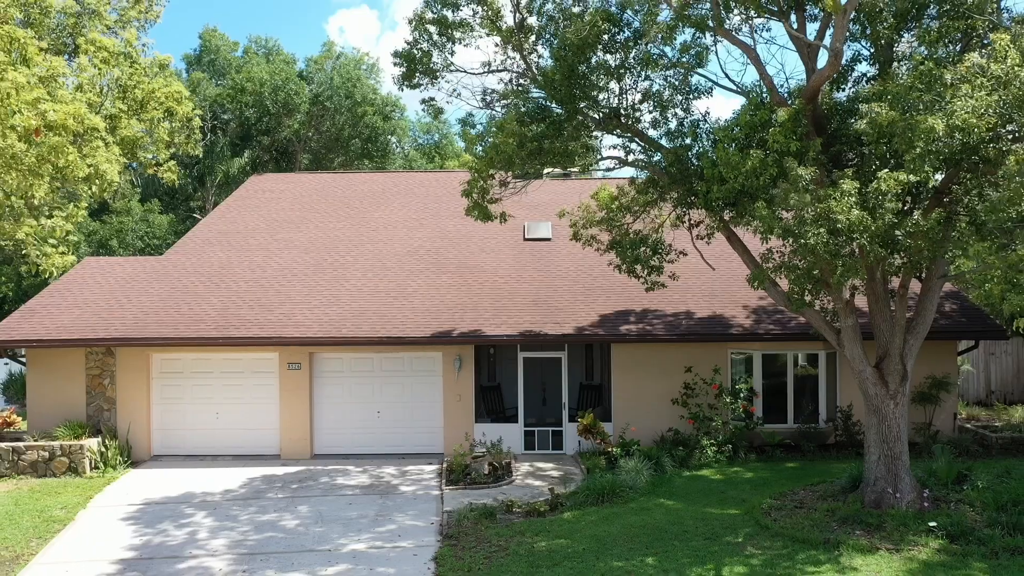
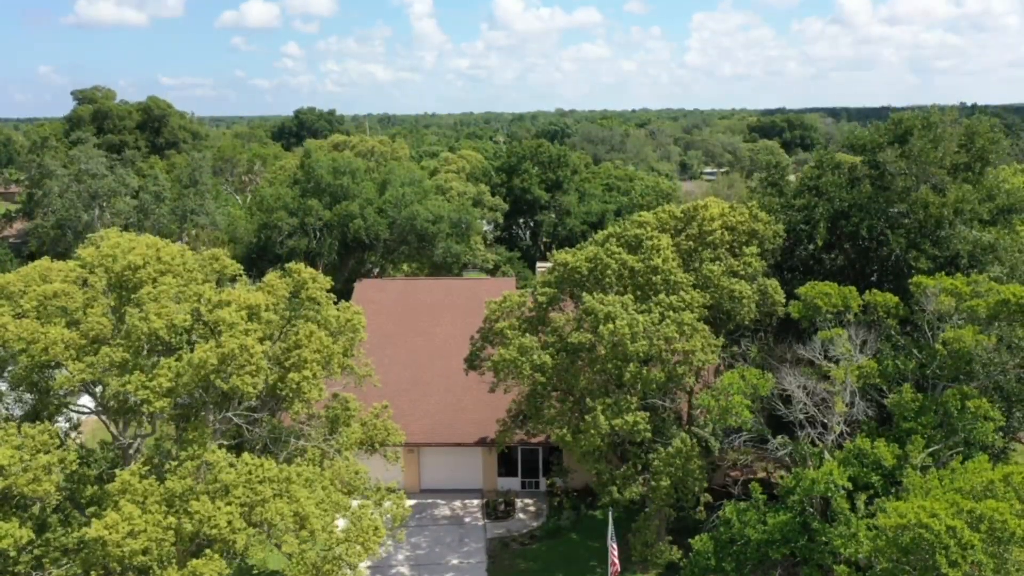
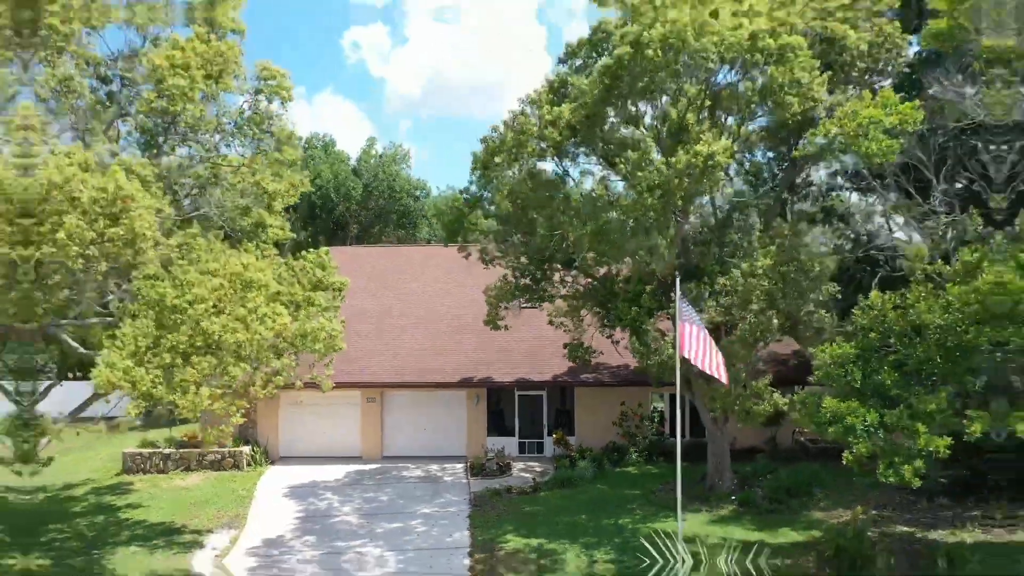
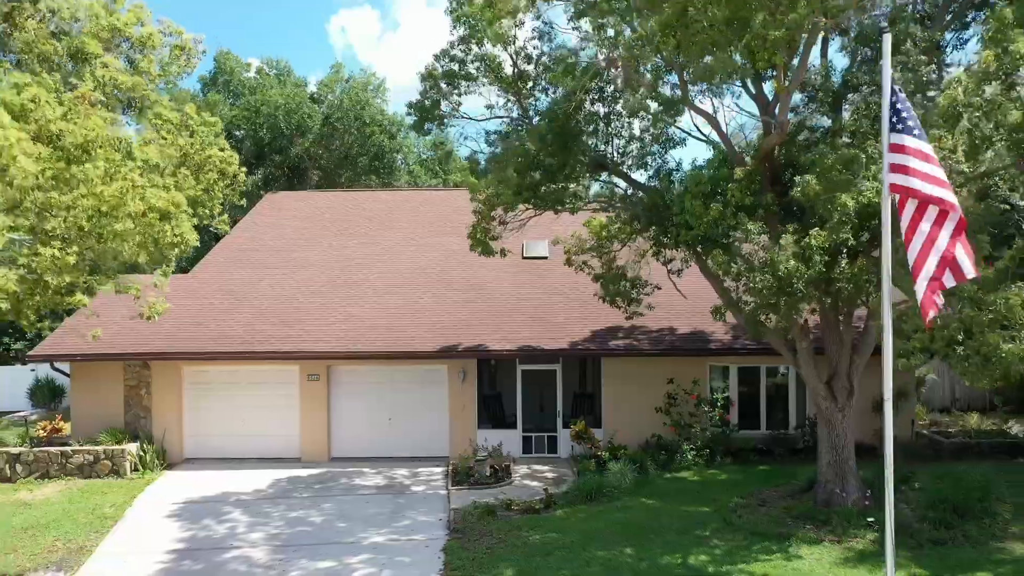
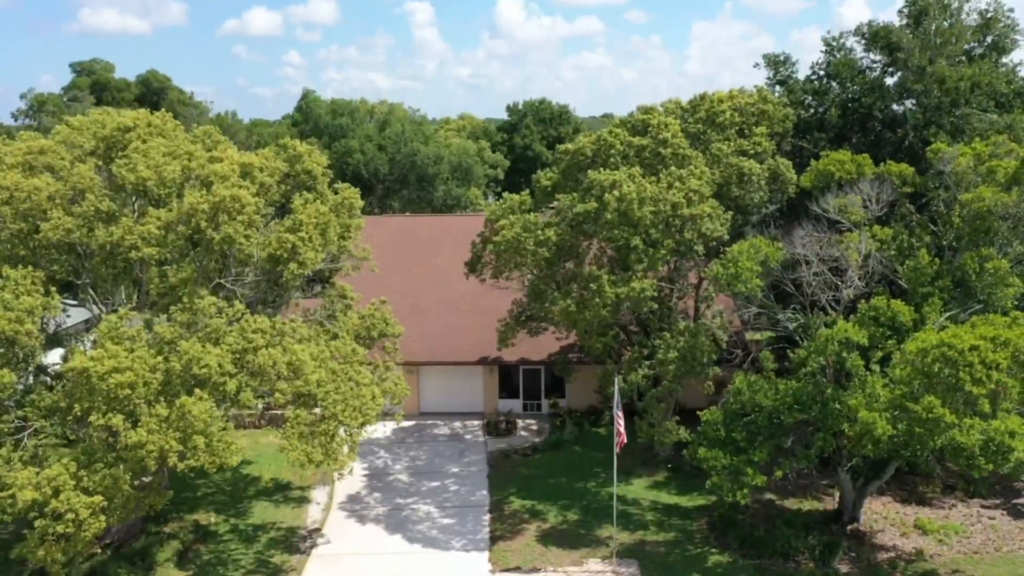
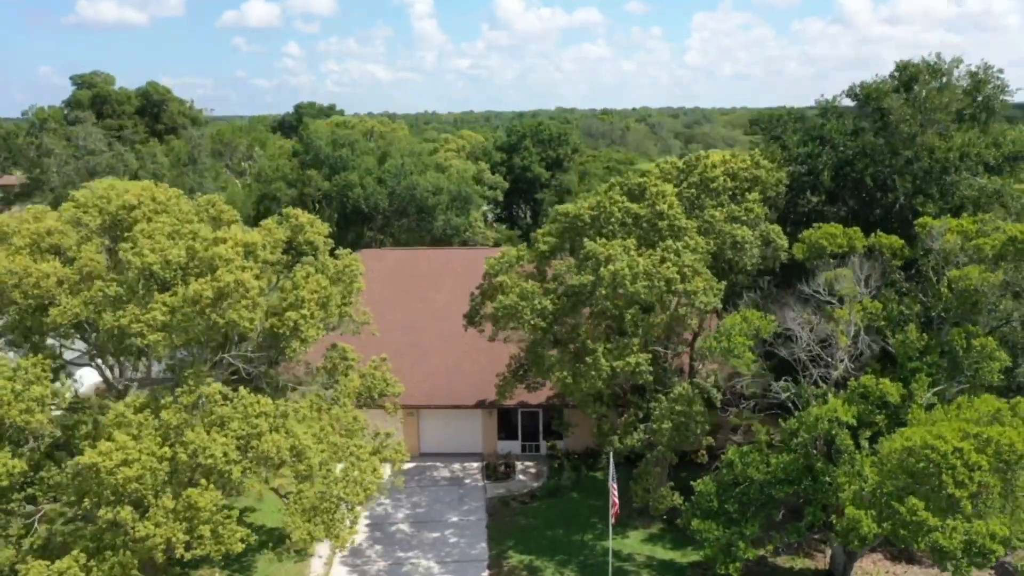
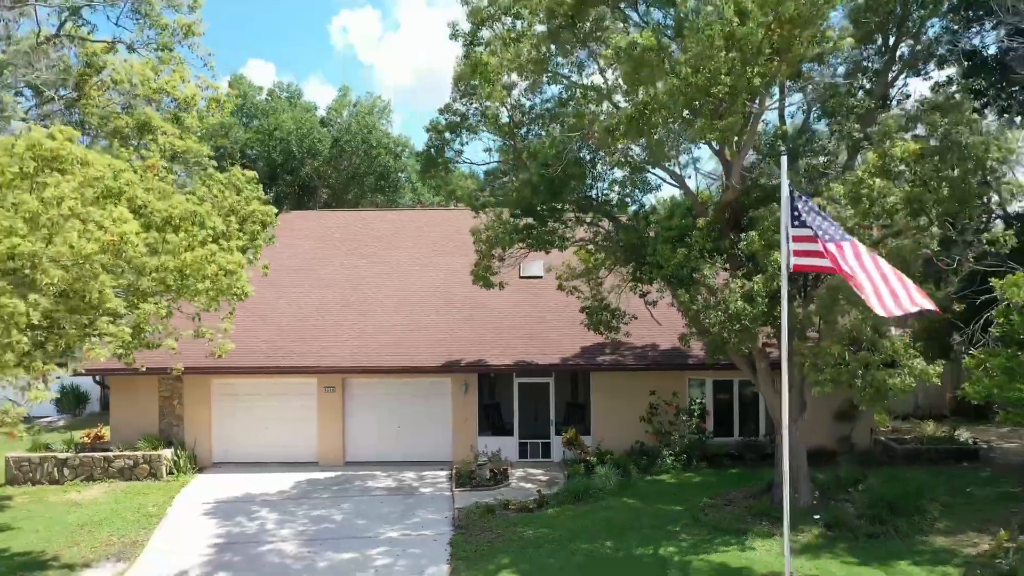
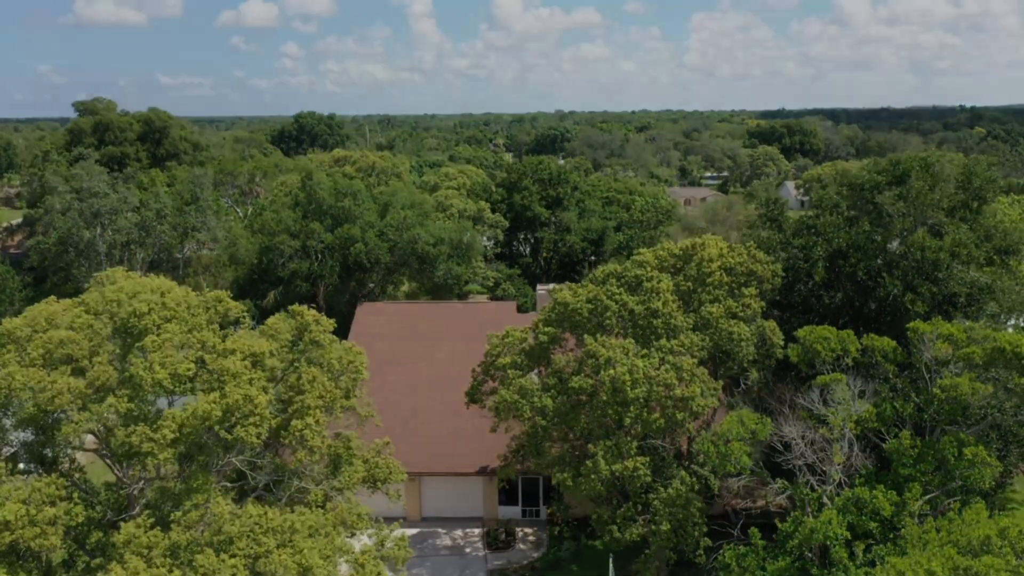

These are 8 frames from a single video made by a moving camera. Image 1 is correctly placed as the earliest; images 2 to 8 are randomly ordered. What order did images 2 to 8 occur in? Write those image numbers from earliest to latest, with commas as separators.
4, 7, 3, 5, 6, 2, 8
